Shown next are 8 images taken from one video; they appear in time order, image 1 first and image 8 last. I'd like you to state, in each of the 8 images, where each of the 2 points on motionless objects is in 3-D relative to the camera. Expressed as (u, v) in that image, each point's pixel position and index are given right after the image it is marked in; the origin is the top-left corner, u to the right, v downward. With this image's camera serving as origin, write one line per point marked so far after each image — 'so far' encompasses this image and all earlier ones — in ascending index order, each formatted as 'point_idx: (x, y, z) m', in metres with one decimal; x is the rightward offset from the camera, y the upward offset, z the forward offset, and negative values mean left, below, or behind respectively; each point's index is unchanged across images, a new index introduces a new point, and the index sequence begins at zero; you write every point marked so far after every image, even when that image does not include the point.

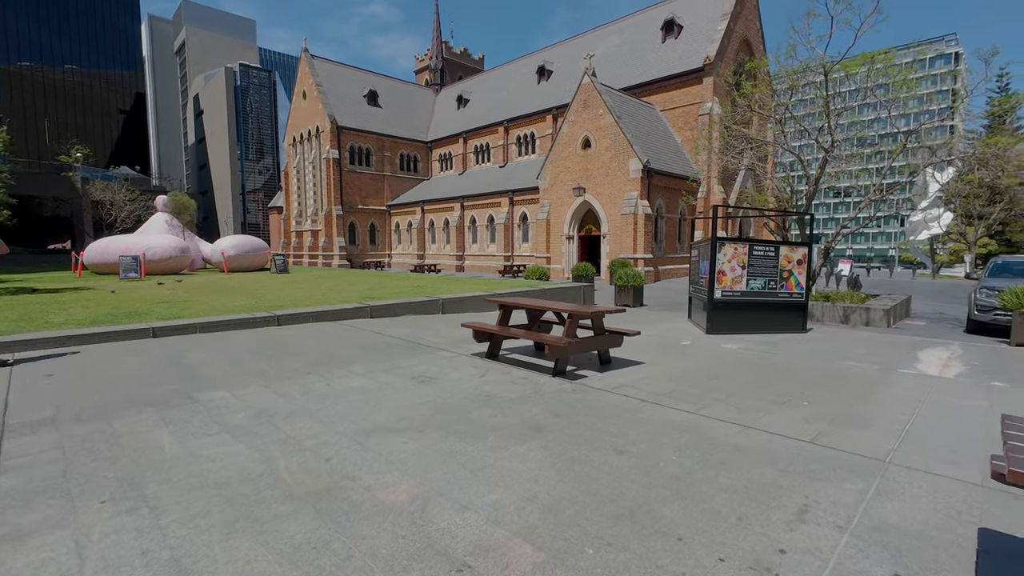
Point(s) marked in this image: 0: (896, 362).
0: (+6.0, -1.1, +7.5) m
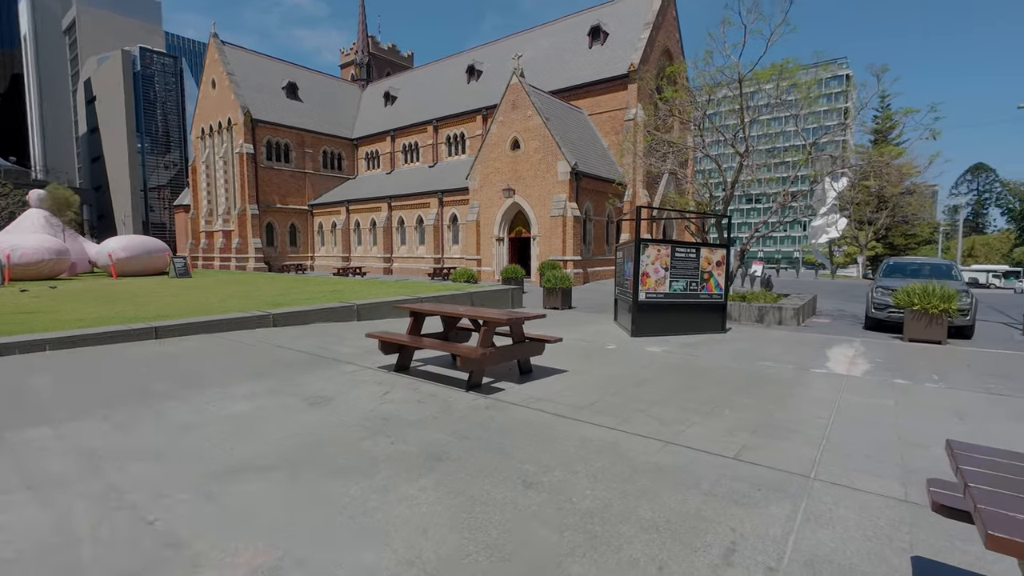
0: (+4.7, -1.1, +7.7) m
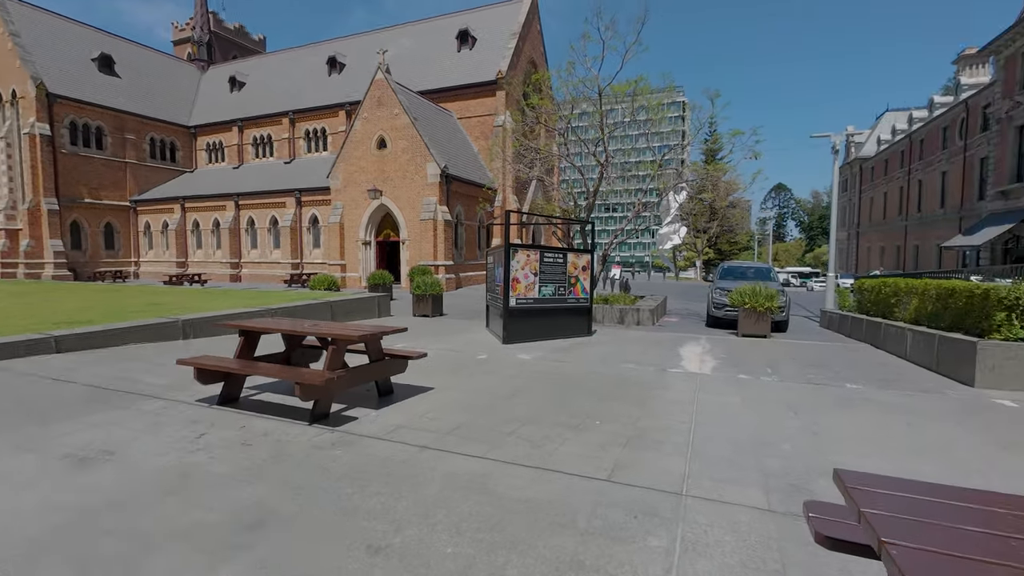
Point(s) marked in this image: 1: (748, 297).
0: (+2.5, -1.2, +8.1) m
1: (+5.5, -0.2, +11.4) m
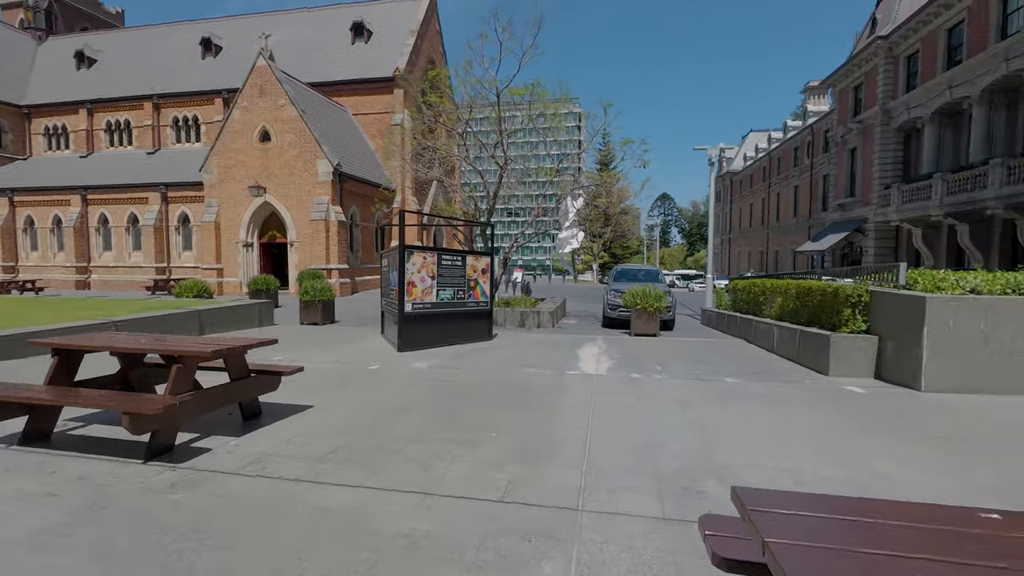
0: (+0.8, -1.2, +8.1) m
1: (+3.1, -0.3, +11.9) m
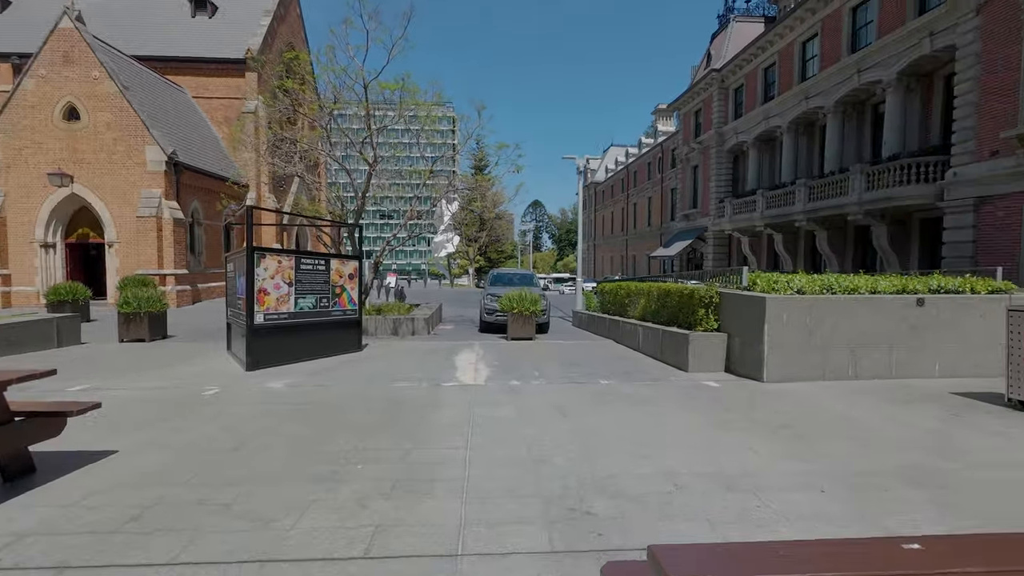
0: (-1.2, -1.3, +7.6) m
1: (+0.1, -0.4, +11.9) m
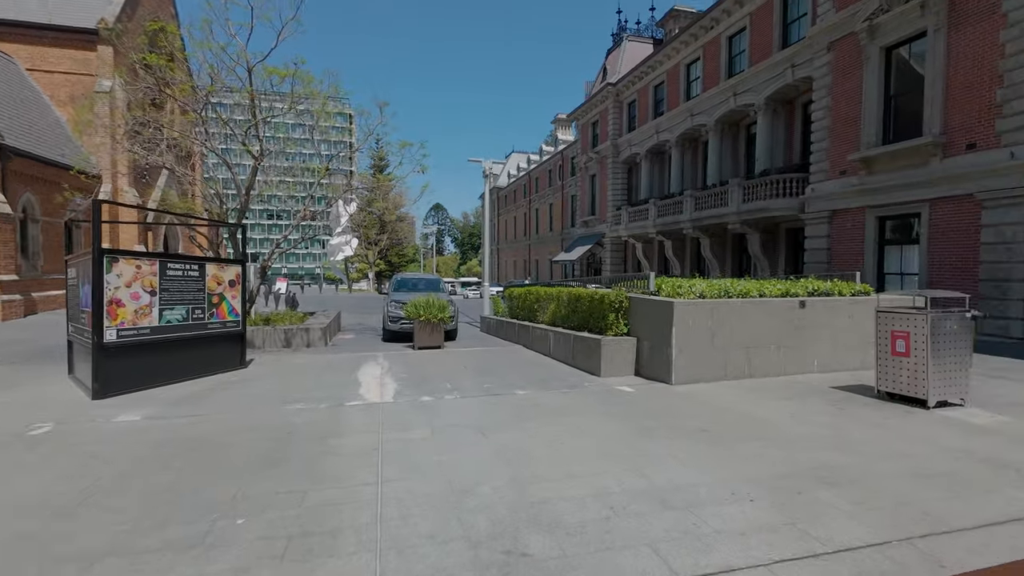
0: (-2.5, -1.4, +6.9) m
1: (-2.1, -0.5, +11.3) m
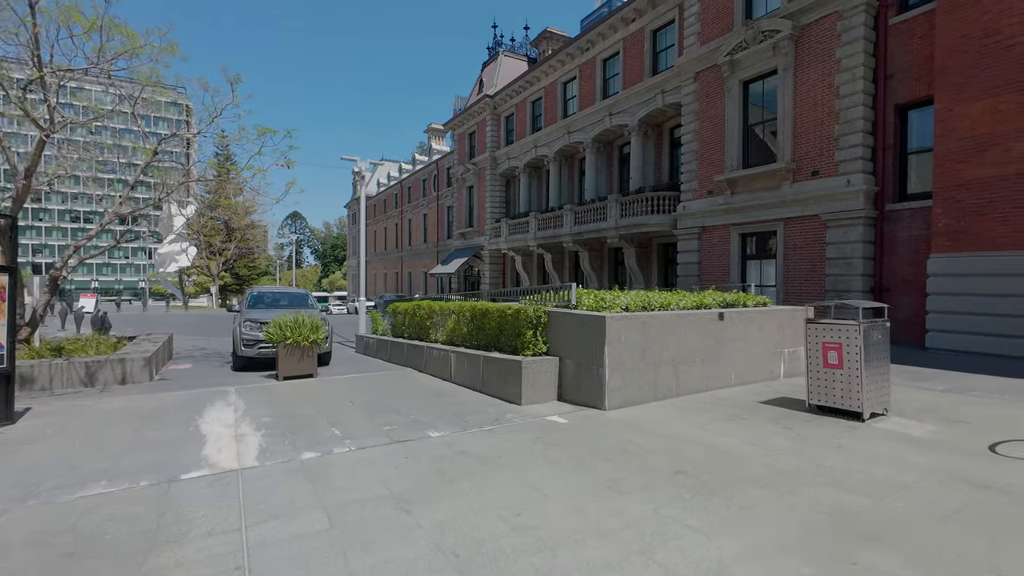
0: (-3.4, -1.6, +4.8) m
1: (-4.3, -0.8, +9.2) m
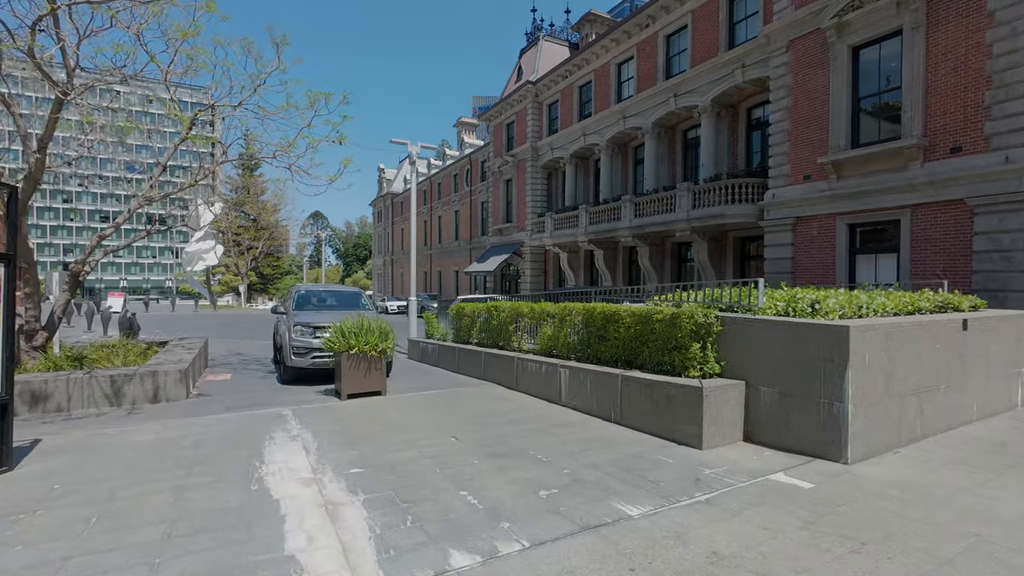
0: (-1.8, -1.6, +3.1) m
1: (-2.5, -0.8, +7.5) m
